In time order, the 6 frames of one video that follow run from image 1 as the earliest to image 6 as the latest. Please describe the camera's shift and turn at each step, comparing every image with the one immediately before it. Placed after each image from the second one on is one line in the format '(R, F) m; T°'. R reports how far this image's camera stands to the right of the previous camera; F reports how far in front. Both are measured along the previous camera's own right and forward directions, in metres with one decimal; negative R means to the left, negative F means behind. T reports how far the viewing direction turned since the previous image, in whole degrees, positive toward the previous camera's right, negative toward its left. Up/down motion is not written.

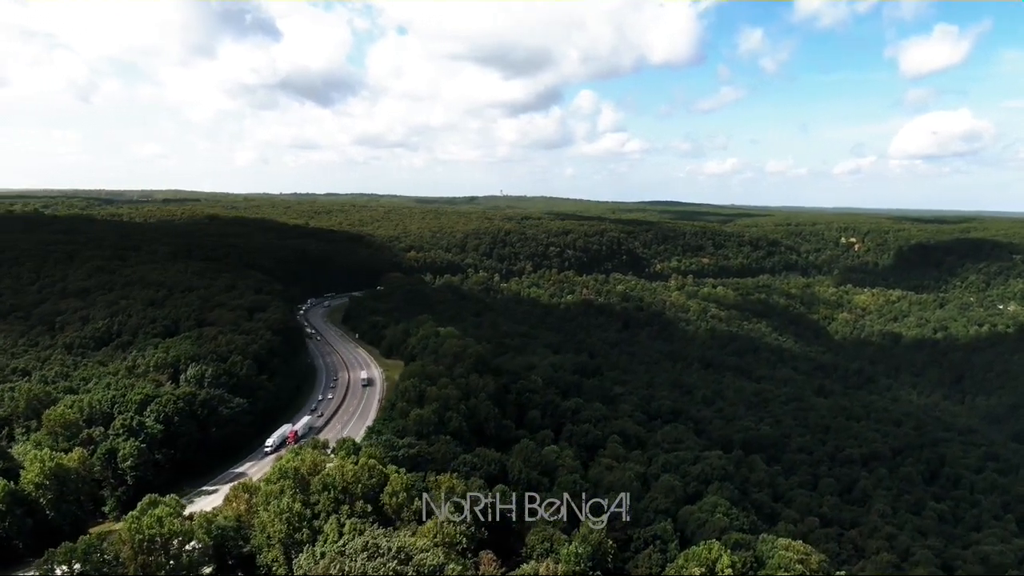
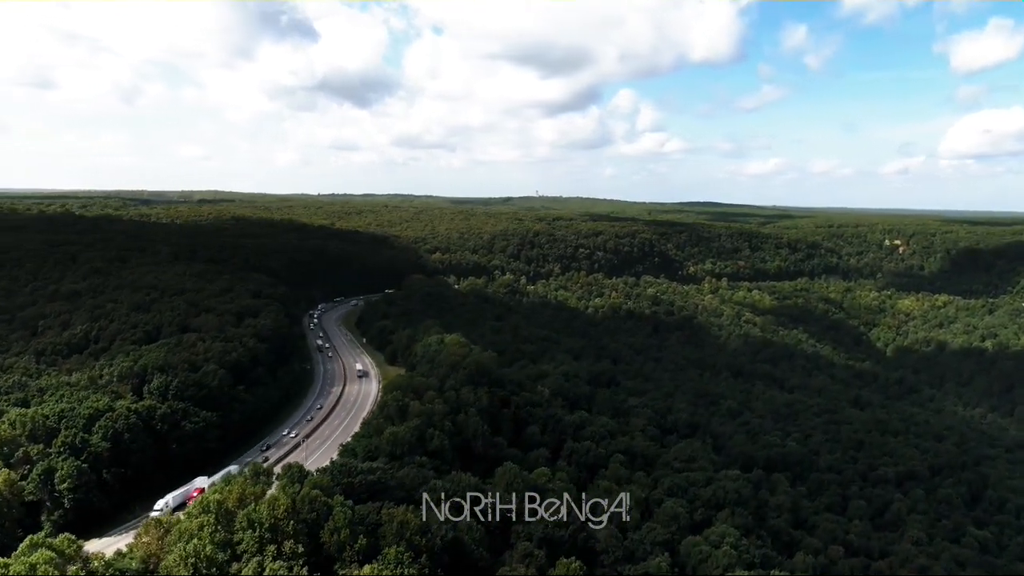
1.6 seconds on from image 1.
(+2.7, +3.9) m; -3°
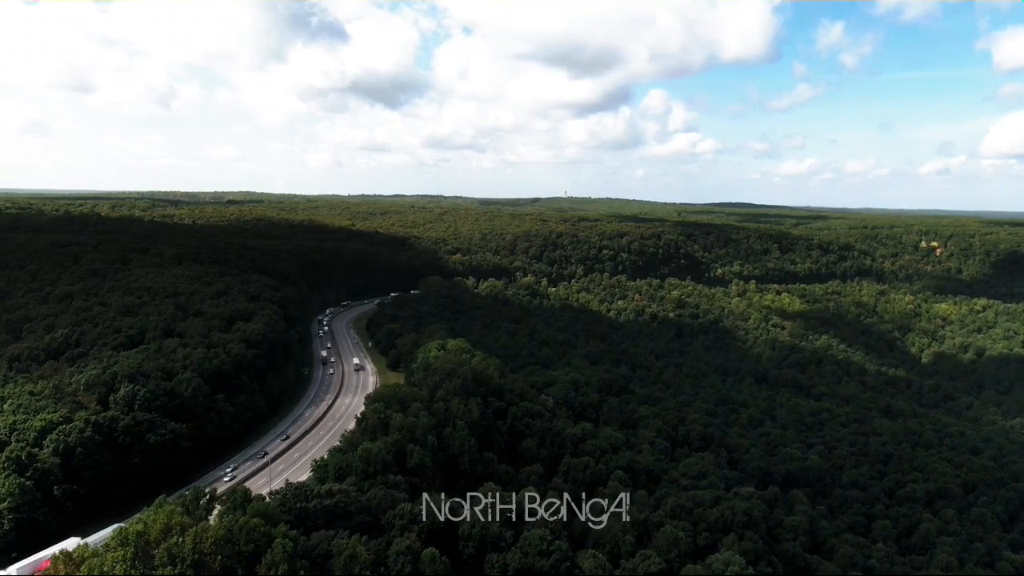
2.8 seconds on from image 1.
(+2.2, +3.0) m; -2°
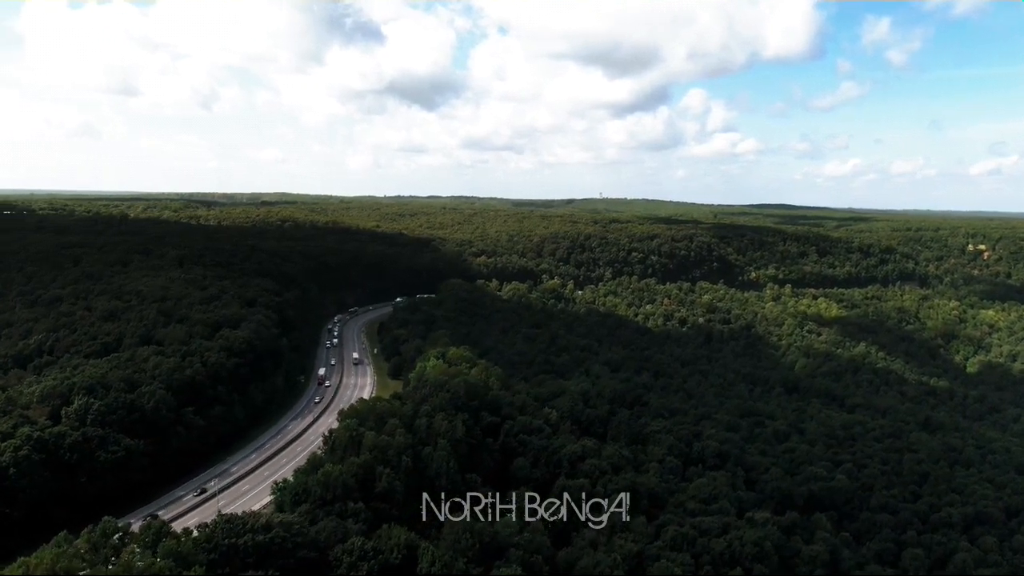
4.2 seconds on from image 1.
(+2.6, +3.6) m; -3°
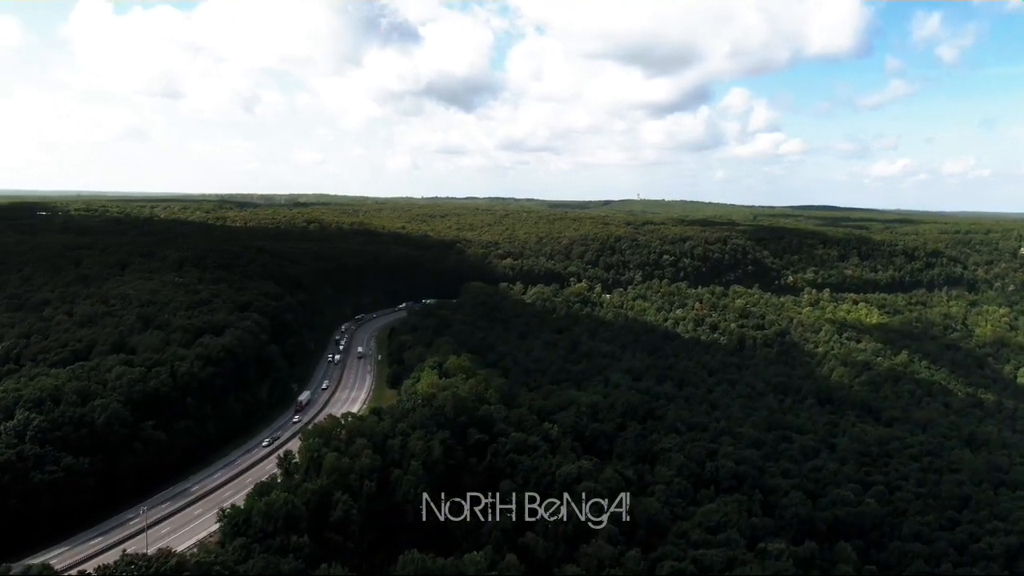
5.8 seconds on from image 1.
(+2.8, +3.8) m; -3°
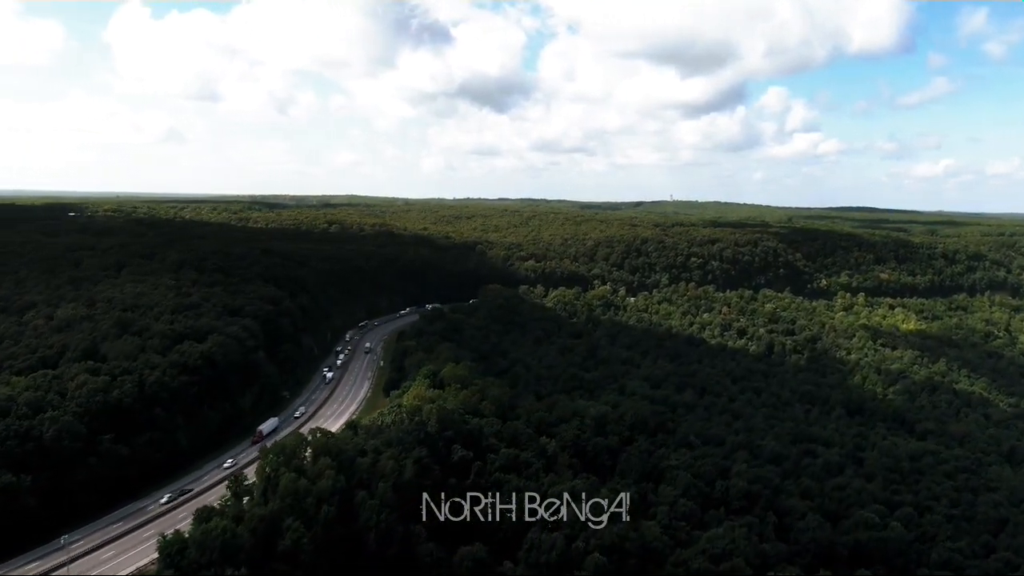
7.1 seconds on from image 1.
(+2.4, +3.2) m; -2°
